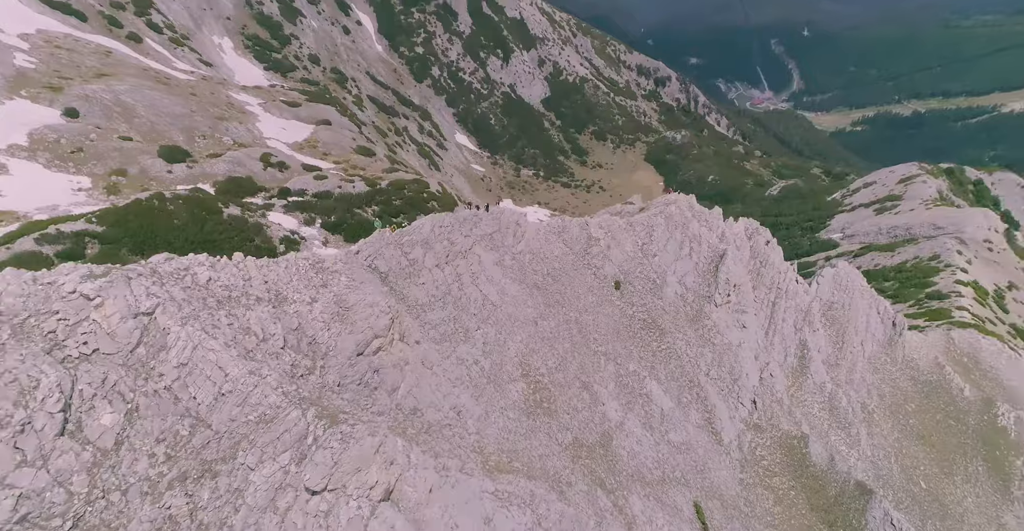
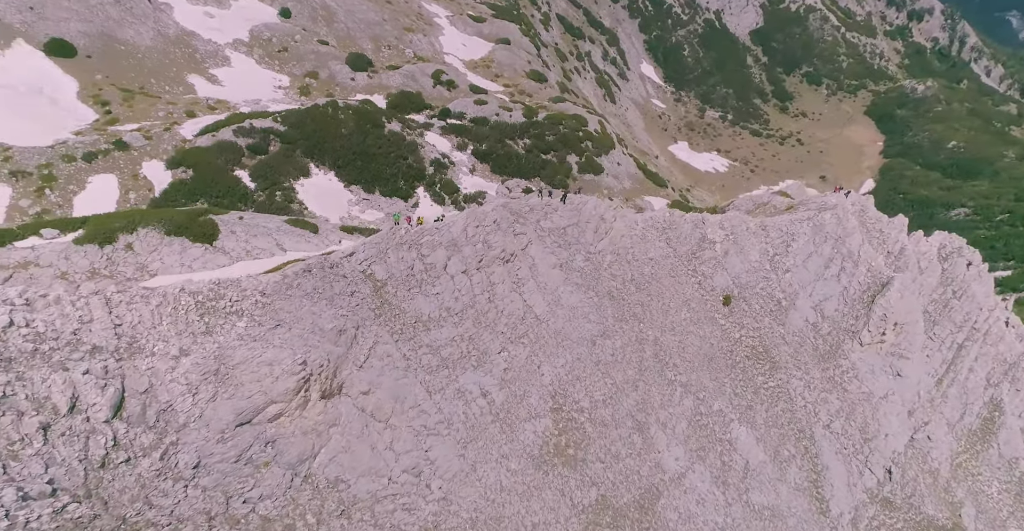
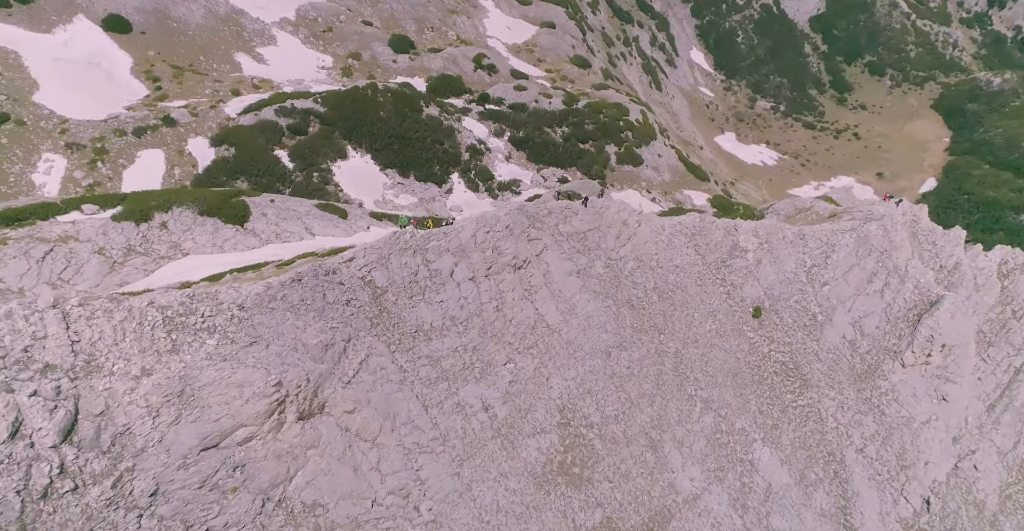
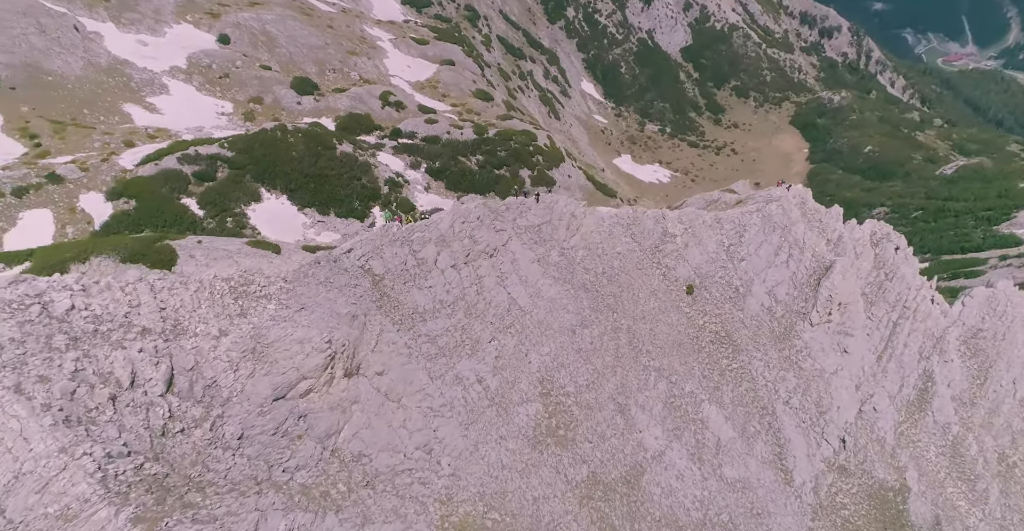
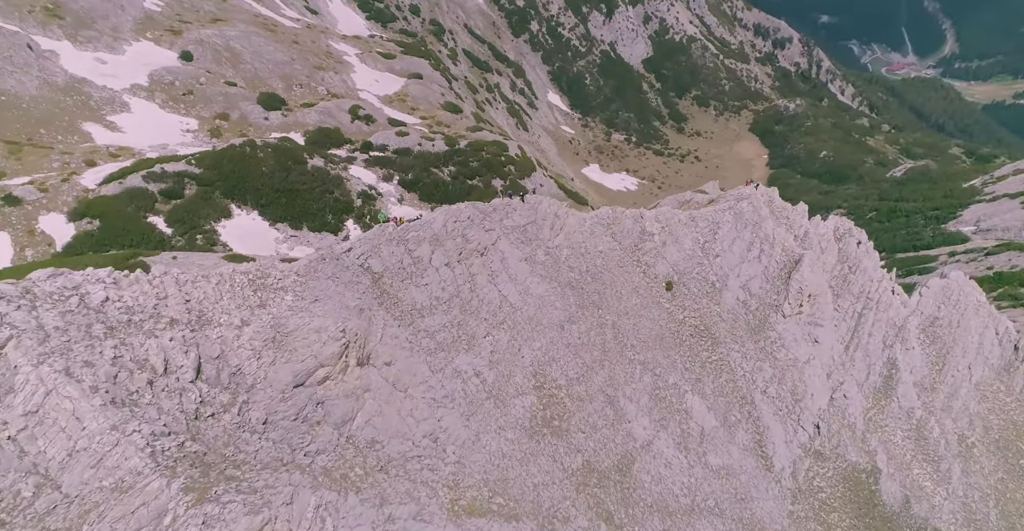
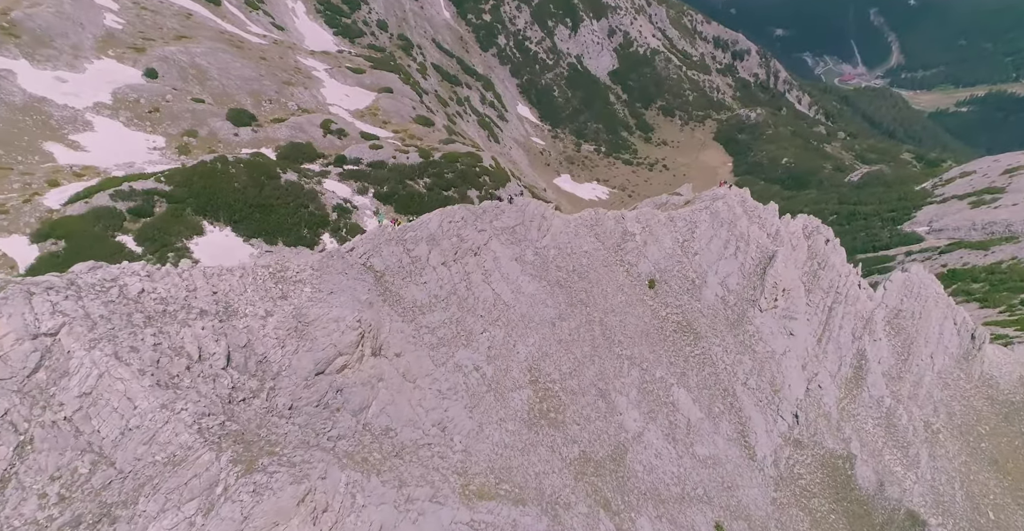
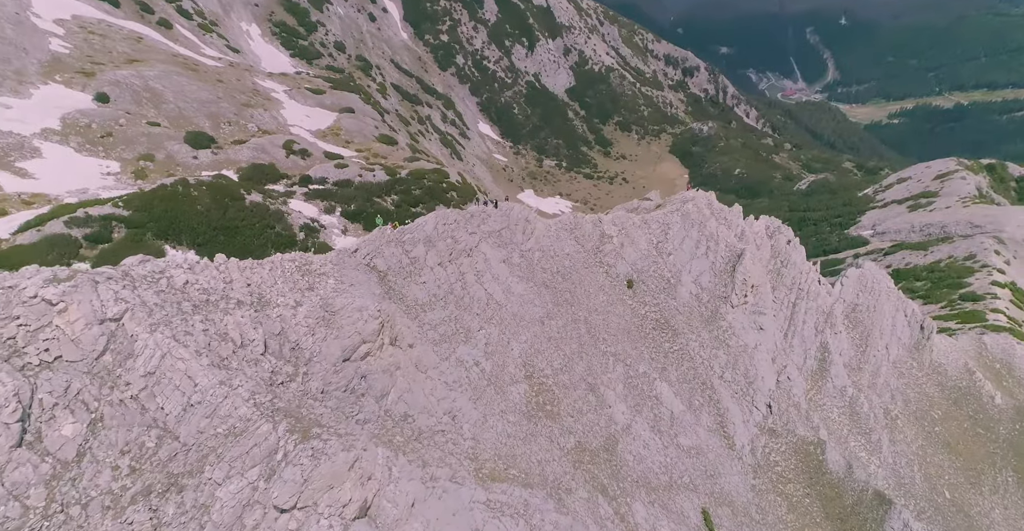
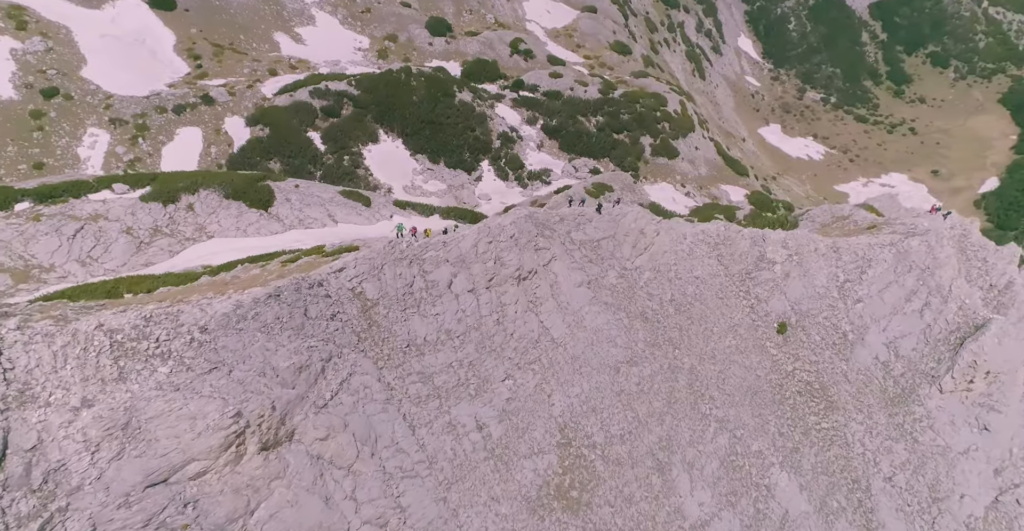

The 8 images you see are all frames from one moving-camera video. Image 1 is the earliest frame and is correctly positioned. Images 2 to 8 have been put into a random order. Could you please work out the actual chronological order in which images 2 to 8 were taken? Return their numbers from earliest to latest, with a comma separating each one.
7, 6, 5, 4, 2, 3, 8
